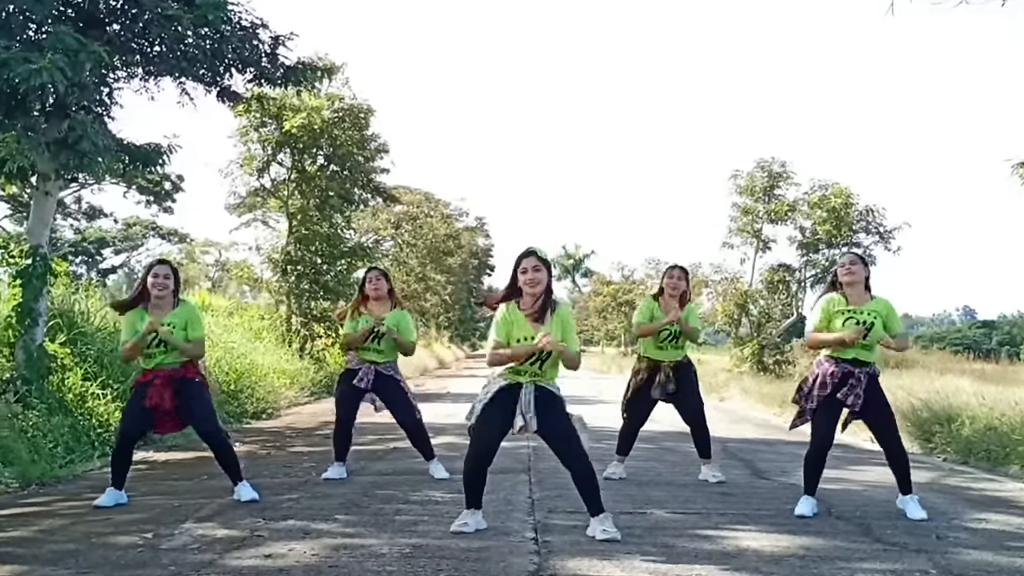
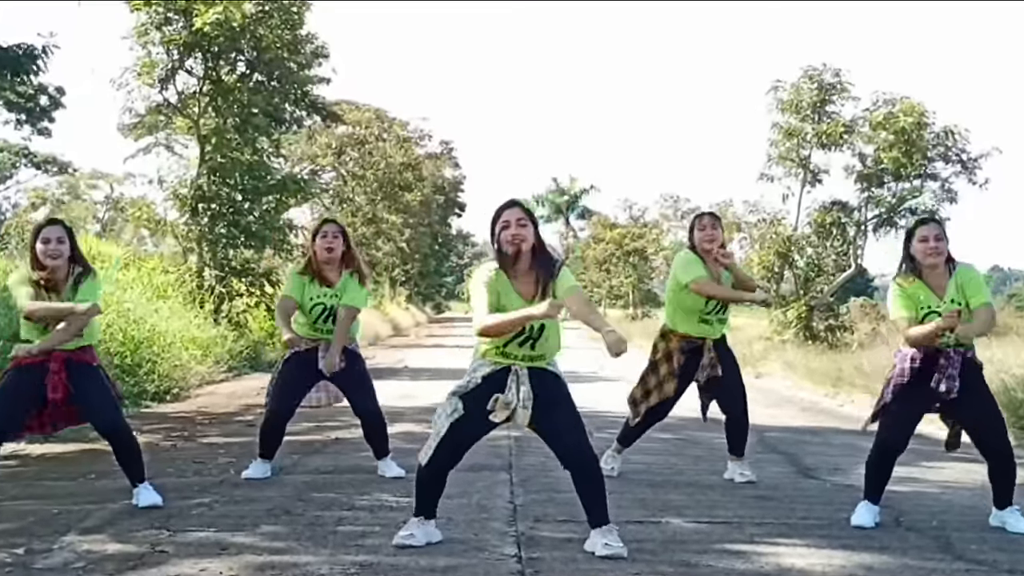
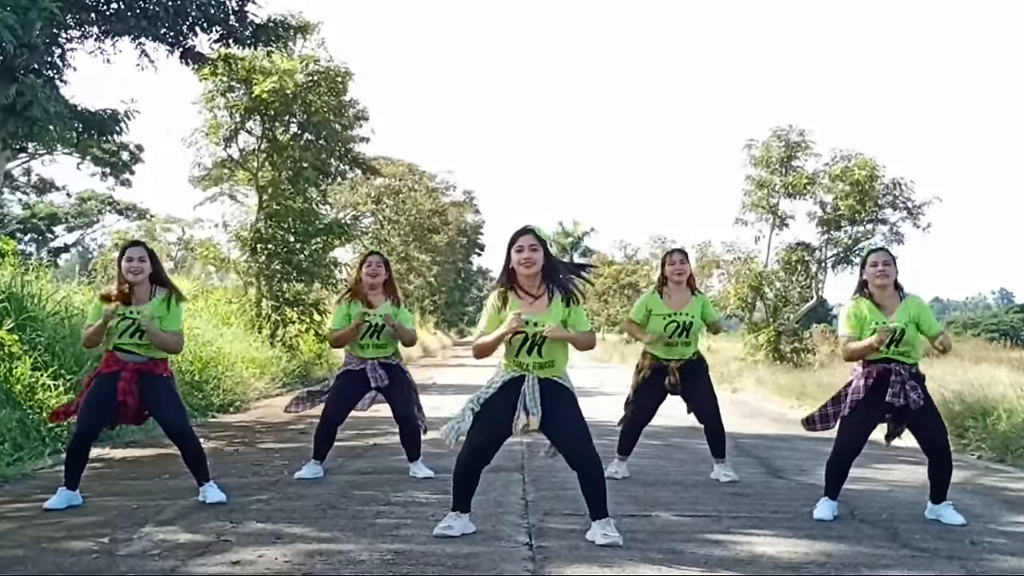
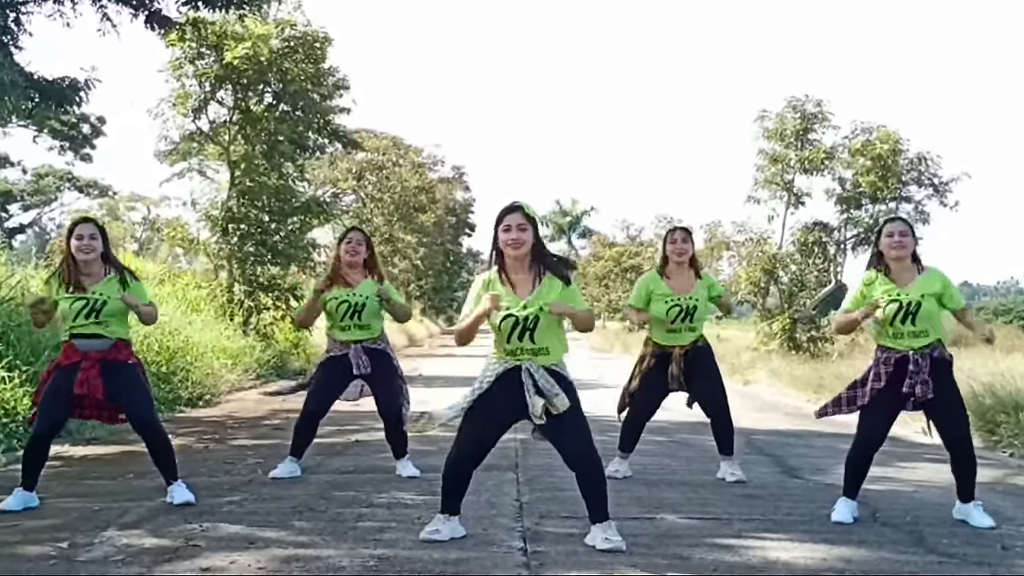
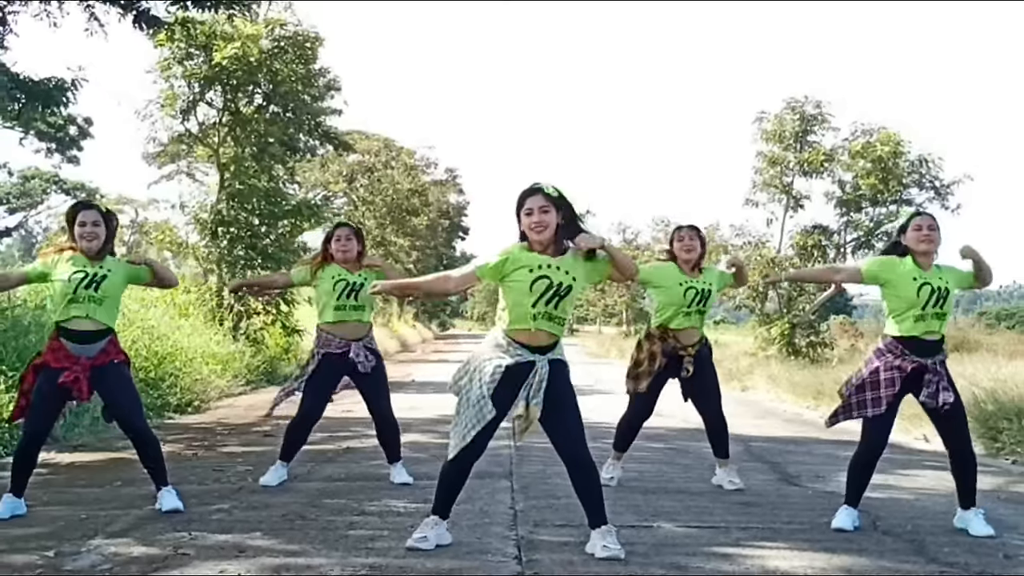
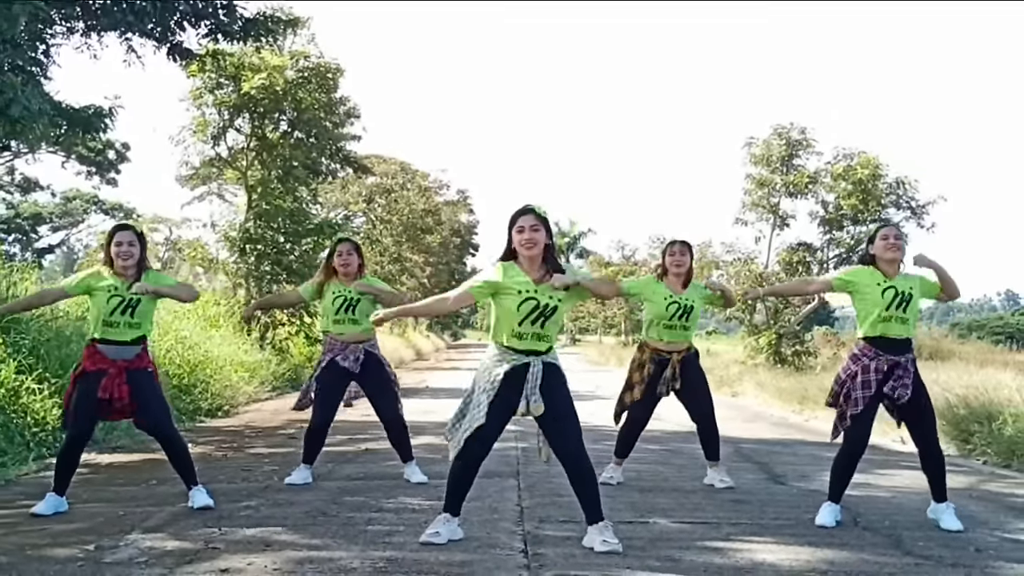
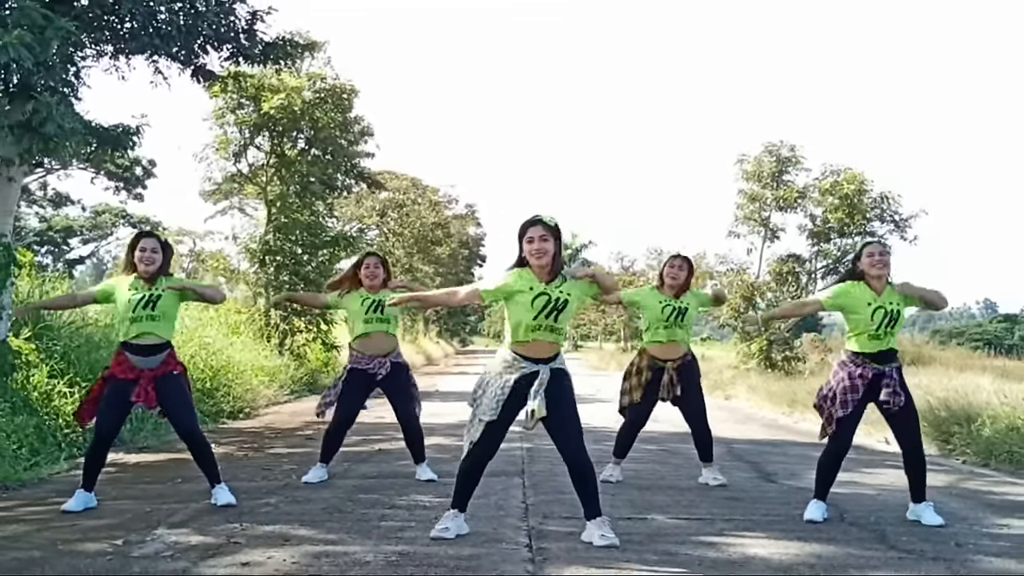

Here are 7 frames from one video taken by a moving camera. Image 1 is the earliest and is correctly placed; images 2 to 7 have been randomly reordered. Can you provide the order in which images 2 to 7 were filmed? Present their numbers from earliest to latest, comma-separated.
3, 4, 2, 5, 6, 7
